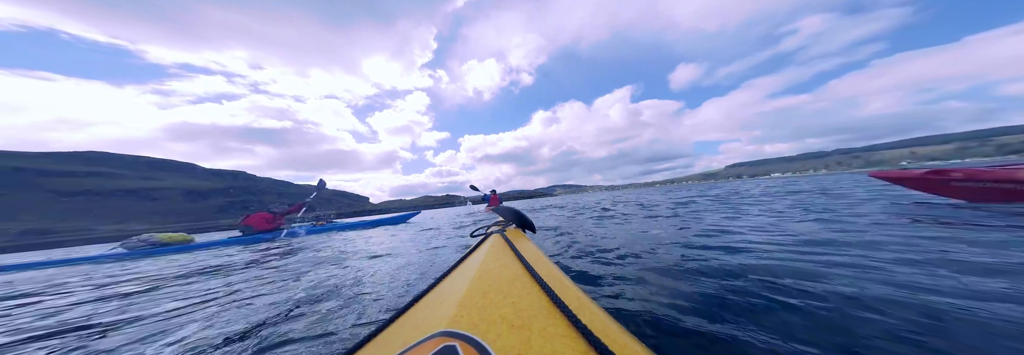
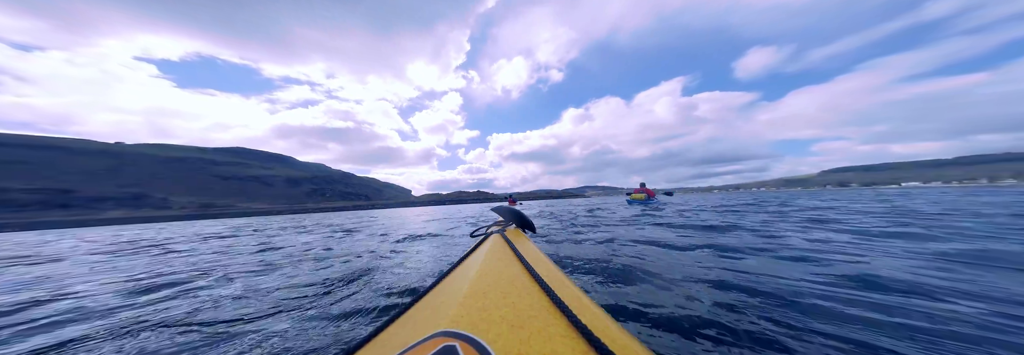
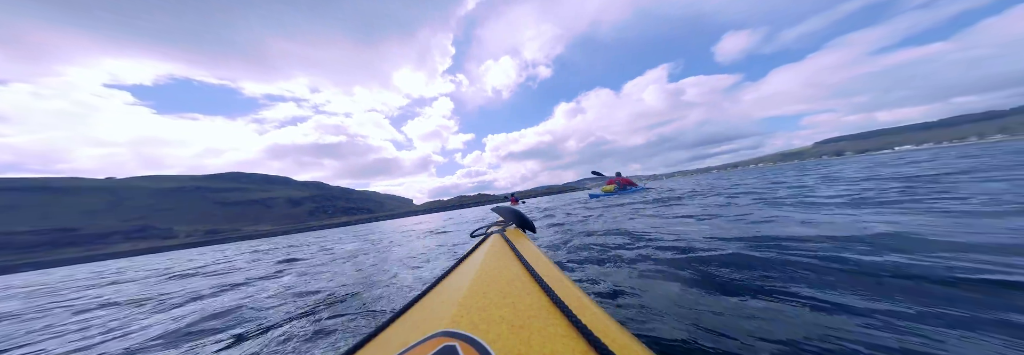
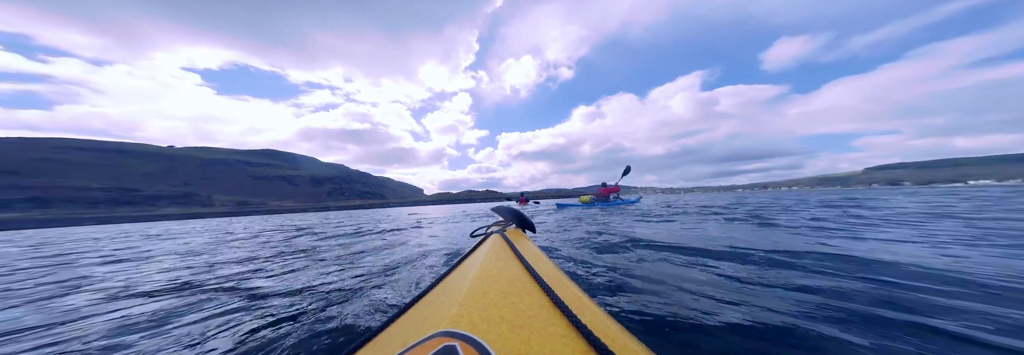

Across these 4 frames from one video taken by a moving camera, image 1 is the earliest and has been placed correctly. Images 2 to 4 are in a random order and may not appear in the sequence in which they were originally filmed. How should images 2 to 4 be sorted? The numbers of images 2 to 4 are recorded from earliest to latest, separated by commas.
4, 3, 2
